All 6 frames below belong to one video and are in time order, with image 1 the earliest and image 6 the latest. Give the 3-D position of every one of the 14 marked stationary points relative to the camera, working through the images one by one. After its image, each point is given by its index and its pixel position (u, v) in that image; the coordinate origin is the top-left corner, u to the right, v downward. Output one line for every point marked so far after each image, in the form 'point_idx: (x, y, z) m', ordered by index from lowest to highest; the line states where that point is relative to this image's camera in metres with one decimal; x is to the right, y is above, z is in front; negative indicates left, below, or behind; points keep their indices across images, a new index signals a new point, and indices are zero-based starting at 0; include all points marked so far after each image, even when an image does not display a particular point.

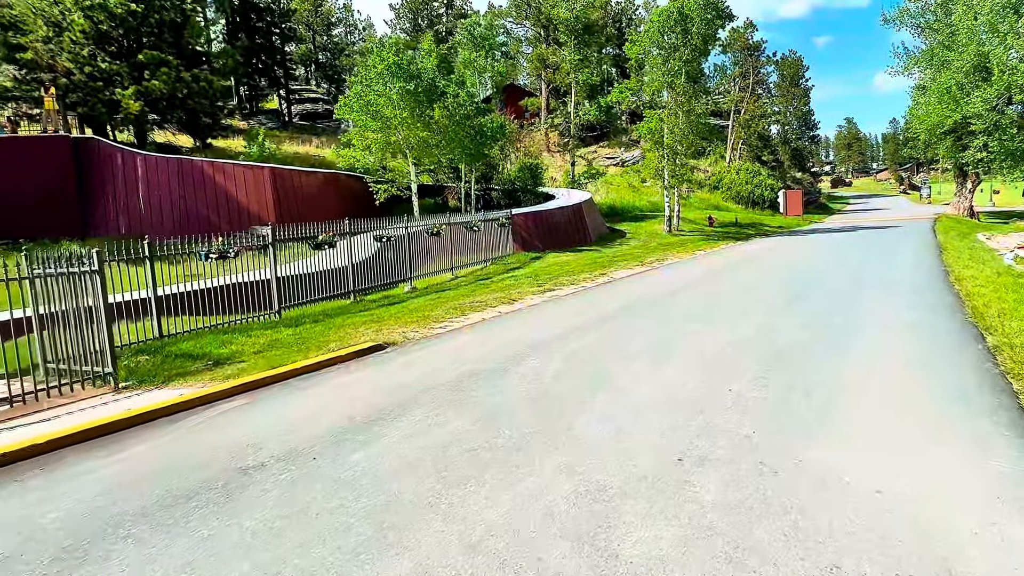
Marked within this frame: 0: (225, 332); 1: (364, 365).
0: (-4.4, -0.7, +10.4) m
1: (-1.7, -0.9, +7.6) m
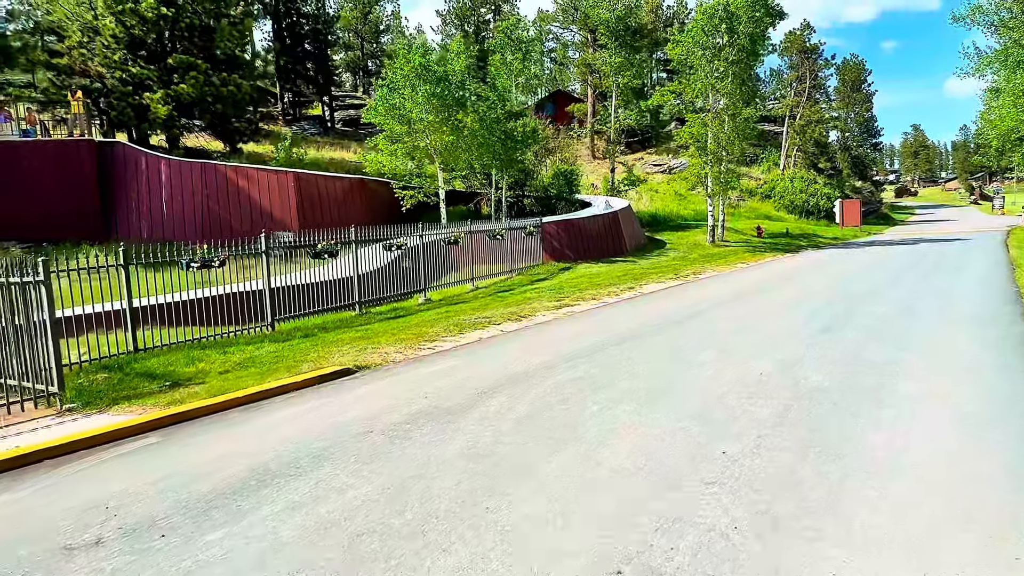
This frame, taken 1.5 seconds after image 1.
0: (-4.4, -0.9, +9.7) m
1: (-1.9, -1.0, +6.7) m
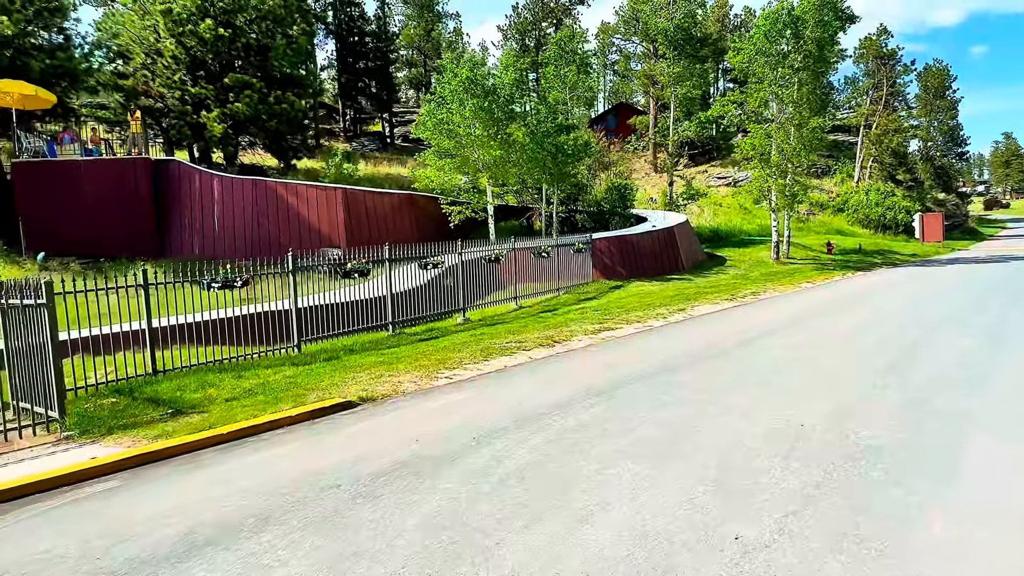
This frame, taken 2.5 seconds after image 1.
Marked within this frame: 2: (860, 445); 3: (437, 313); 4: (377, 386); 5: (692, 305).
0: (-4.0, -1.1, +9.4) m
1: (-1.9, -1.3, +6.2) m
2: (+2.4, -1.1, +4.7) m
3: (-1.6, -0.5, +14.8) m
4: (-1.6, -1.2, +8.3) m
5: (+4.3, -0.4, +16.4) m
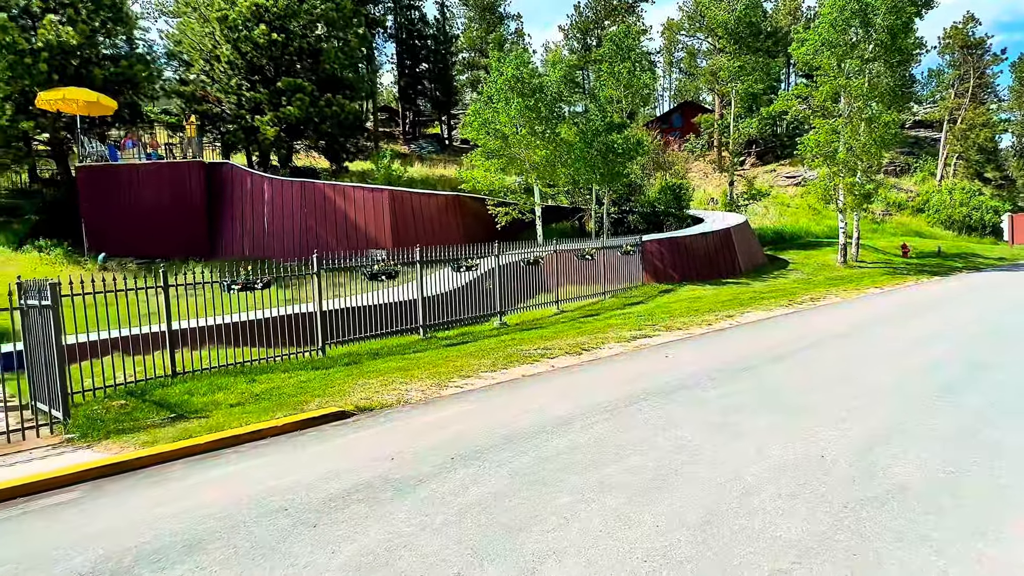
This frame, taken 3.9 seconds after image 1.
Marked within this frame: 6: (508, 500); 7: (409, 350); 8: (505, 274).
0: (-3.8, -1.2, +9.3) m
1: (-1.9, -1.3, +5.8) m
2: (+2.2, -1.2, +4.0) m
3: (-0.8, -0.6, +14.4) m
4: (-1.5, -1.2, +7.9) m
5: (+5.2, -0.5, +15.5) m
6: (0.0, -1.3, +4.1) m
7: (-1.8, -1.0, +11.6) m
8: (-0.1, +0.3, +15.2) m
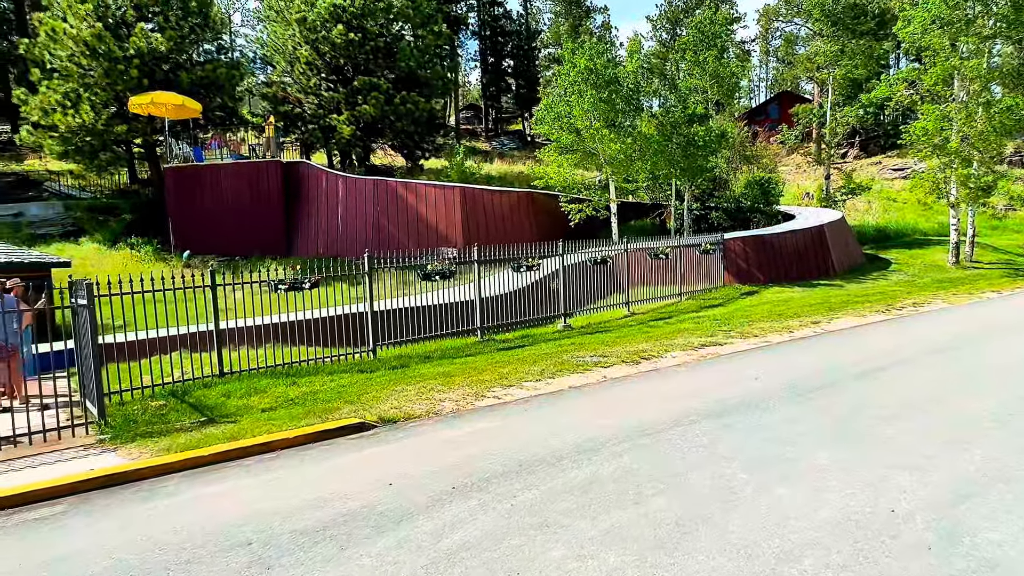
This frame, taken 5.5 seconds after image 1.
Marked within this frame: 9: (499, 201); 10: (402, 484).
0: (-3.1, -1.2, +9.1) m
1: (-1.7, -1.4, +5.5) m
2: (+2.1, -1.2, +3.1) m
3: (+0.5, -0.6, +13.8) m
4: (-1.0, -1.2, +7.4) m
5: (+6.6, -0.6, +14.1) m
6: (-0.1, -1.3, +3.5) m
7: (-0.8, -1.0, +11.2) m
8: (+1.2, +0.3, +14.5) m
9: (-0.4, +2.6, +20.4) m
10: (-0.7, -1.3, +4.6) m
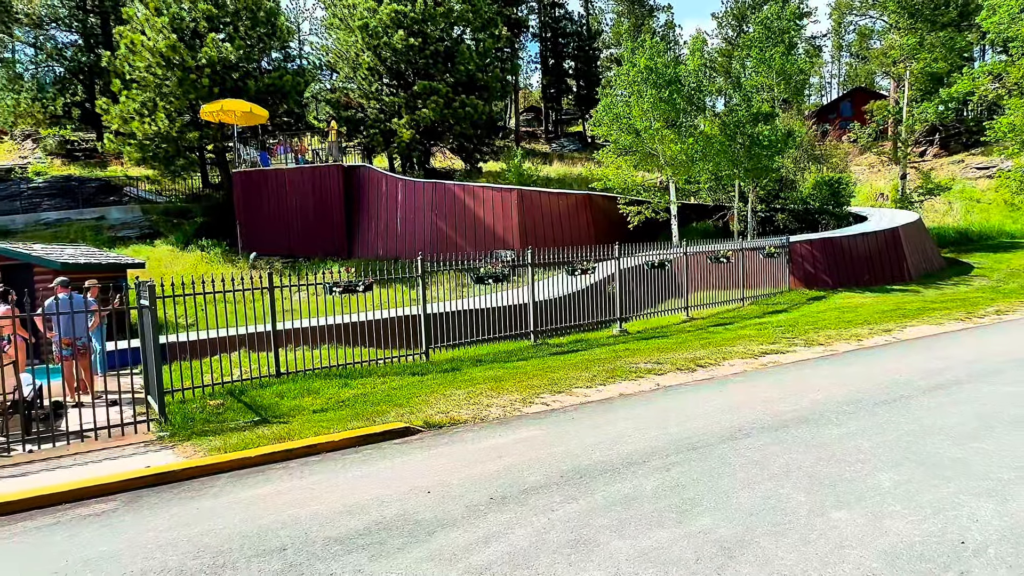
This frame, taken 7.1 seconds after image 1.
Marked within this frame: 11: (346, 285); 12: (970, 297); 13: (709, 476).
0: (-2.5, -1.2, +9.2) m
1: (-1.4, -1.4, +5.5) m
2: (+2.2, -1.3, +2.8) m
3: (+1.5, -0.7, +13.6) m
4: (-0.5, -1.3, +7.4) m
5: (+7.7, -0.7, +13.3) m
6: (+0.1, -1.4, +3.3) m
7: (0.0, -1.1, +11.1) m
8: (+2.4, +0.2, +14.2) m
9: (+1.3, +2.5, +20.2) m
10: (-0.5, -1.4, +4.5) m
11: (-2.5, 0.0, +10.7) m
12: (+11.2, -0.2, +16.7) m
13: (+1.3, -1.2, +4.5) m
